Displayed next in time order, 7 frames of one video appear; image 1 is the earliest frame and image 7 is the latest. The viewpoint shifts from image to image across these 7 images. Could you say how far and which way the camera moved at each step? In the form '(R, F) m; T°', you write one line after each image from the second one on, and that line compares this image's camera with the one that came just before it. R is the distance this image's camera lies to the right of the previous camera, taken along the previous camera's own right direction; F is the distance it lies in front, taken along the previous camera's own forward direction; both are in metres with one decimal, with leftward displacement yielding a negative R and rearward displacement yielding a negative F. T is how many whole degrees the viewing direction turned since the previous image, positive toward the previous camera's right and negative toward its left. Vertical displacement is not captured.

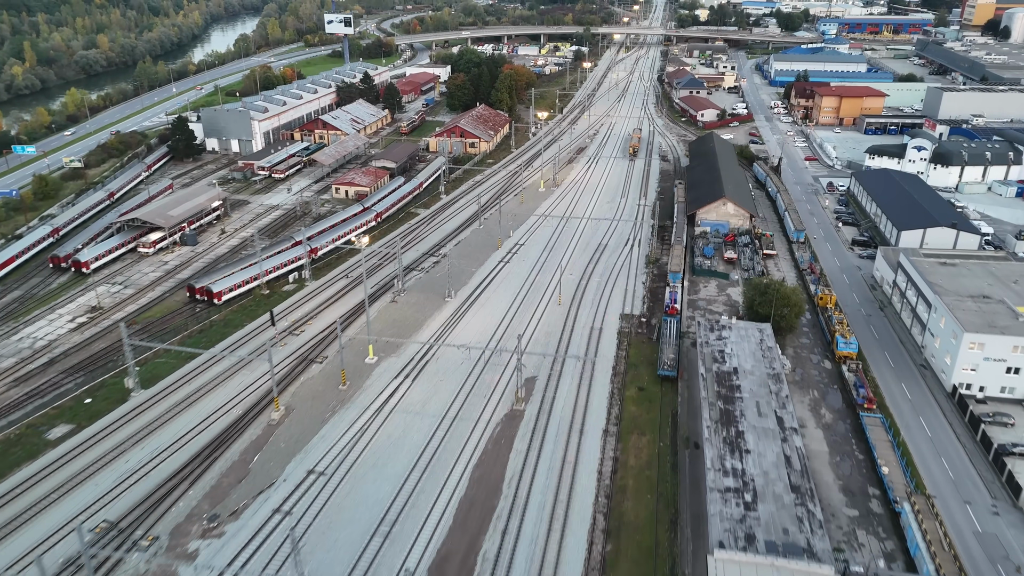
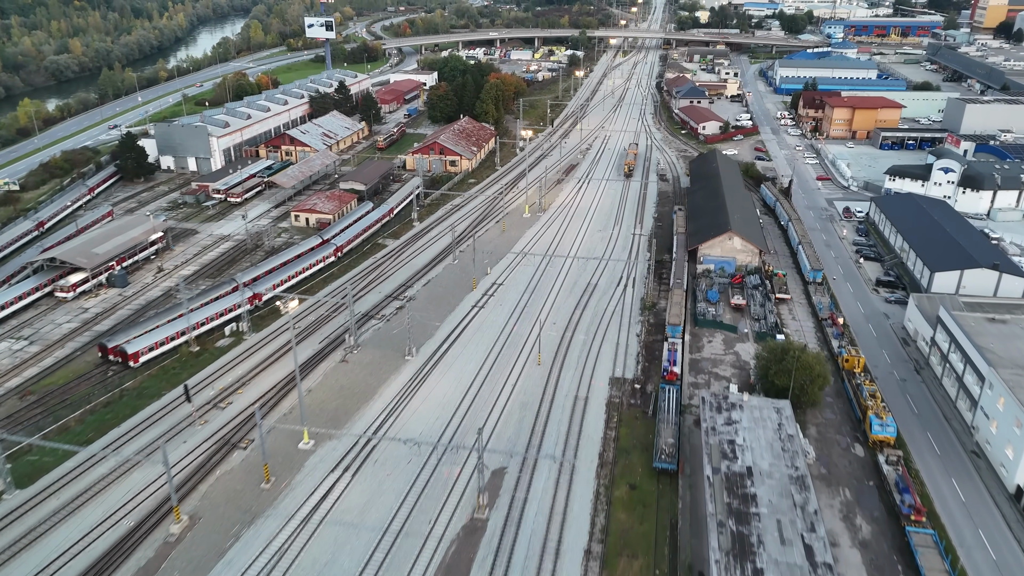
(+1.1, +4.2) m; 0°
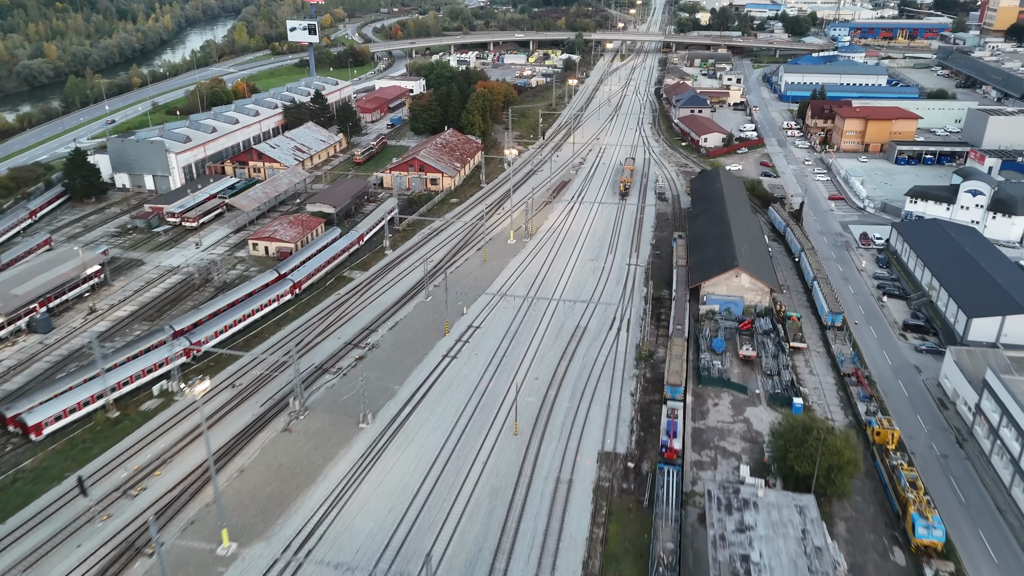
(+0.9, +3.5) m; 0°
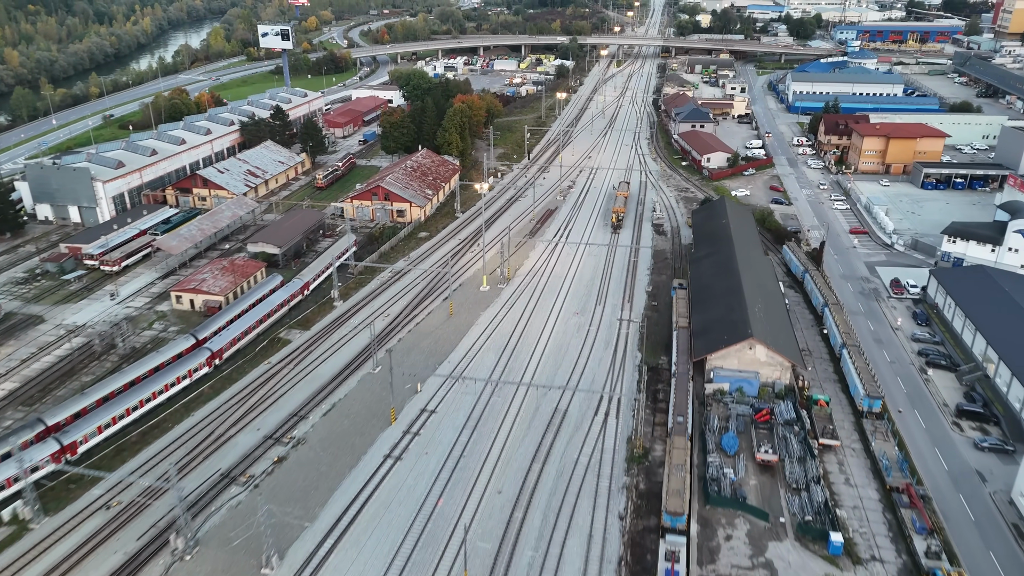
(+1.2, +5.0) m; 0°
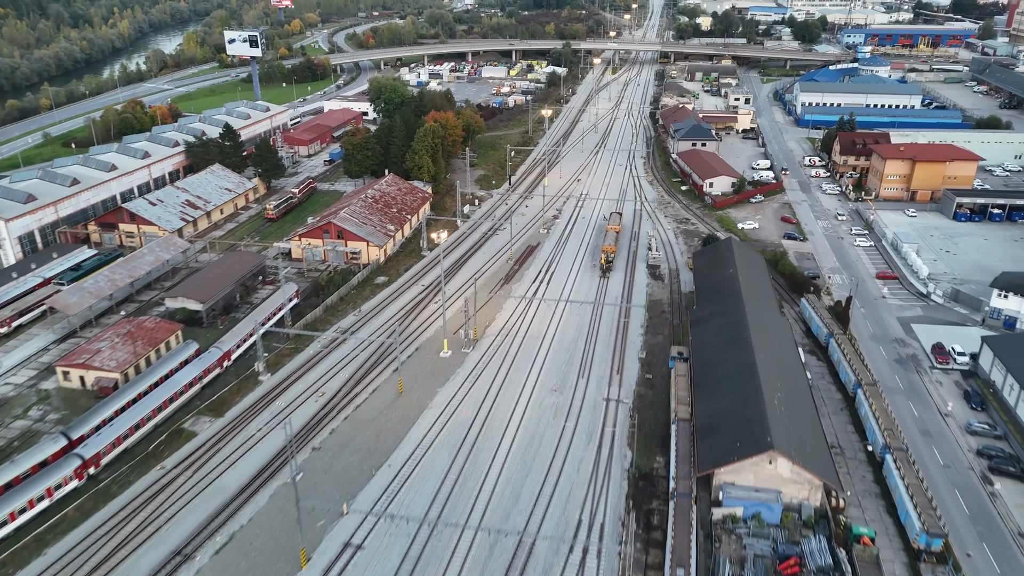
(+1.3, +5.0) m; 0°
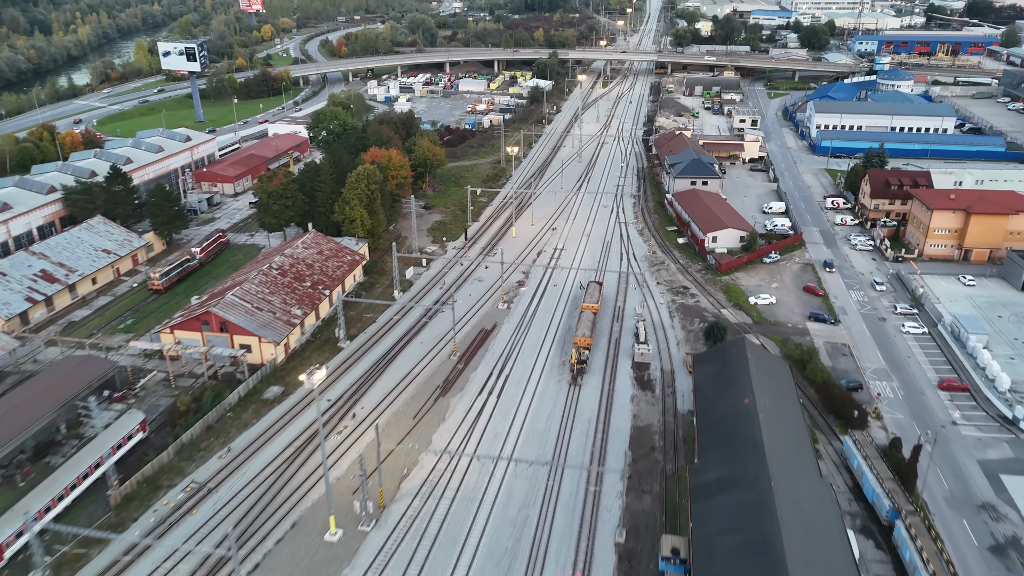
(+2.1, +7.8) m; 0°
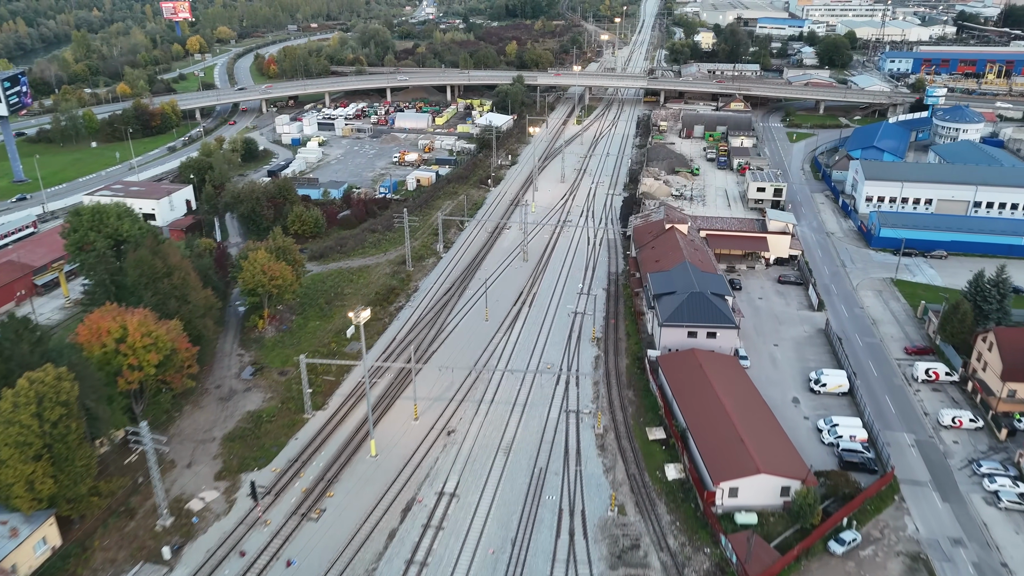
(+4.2, +15.6) m; 0°
